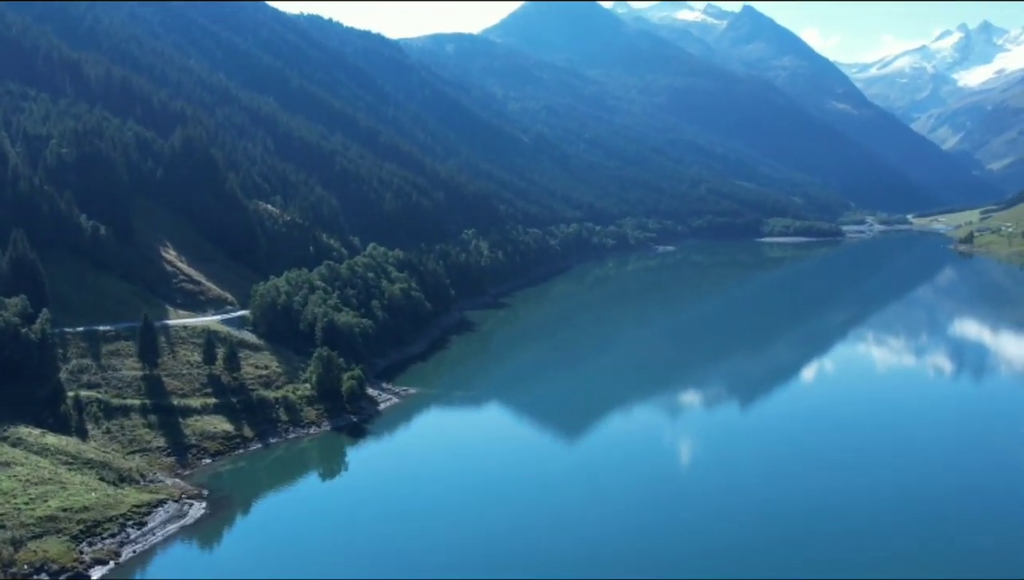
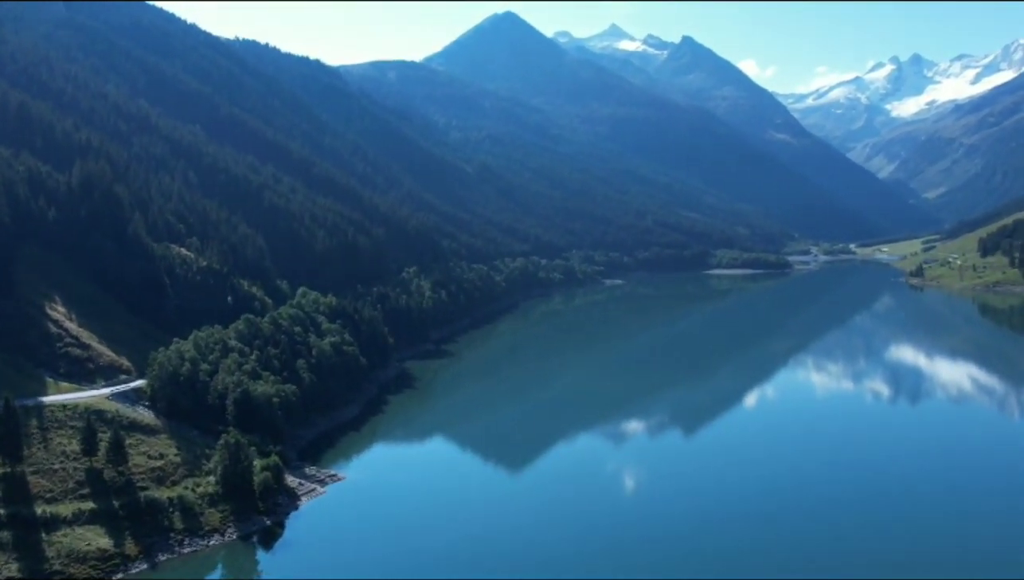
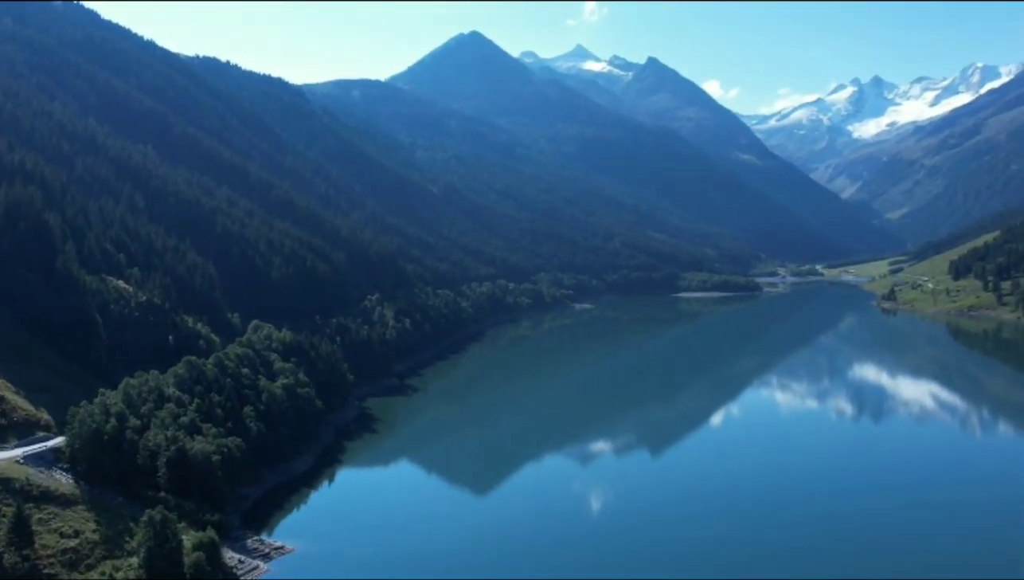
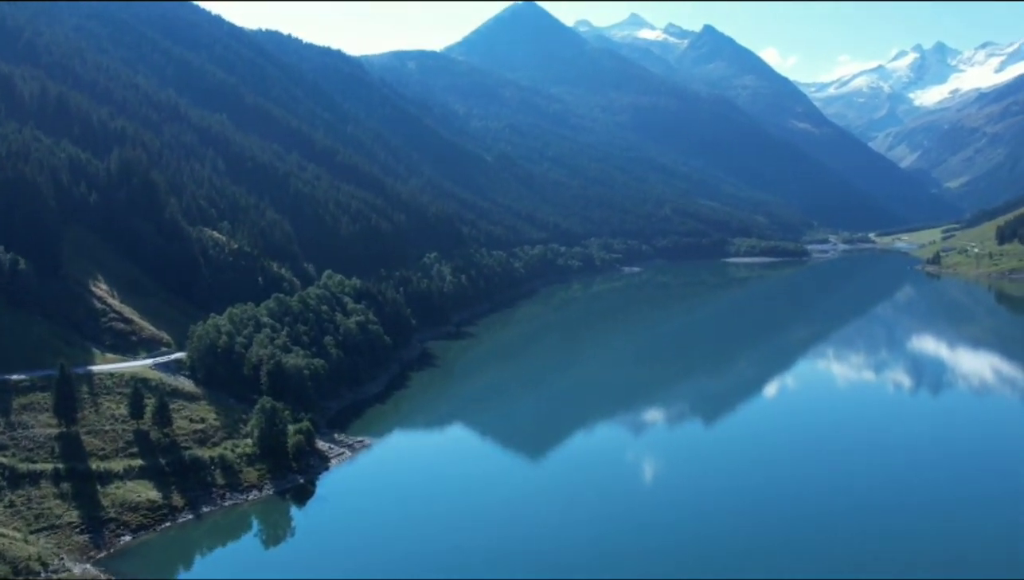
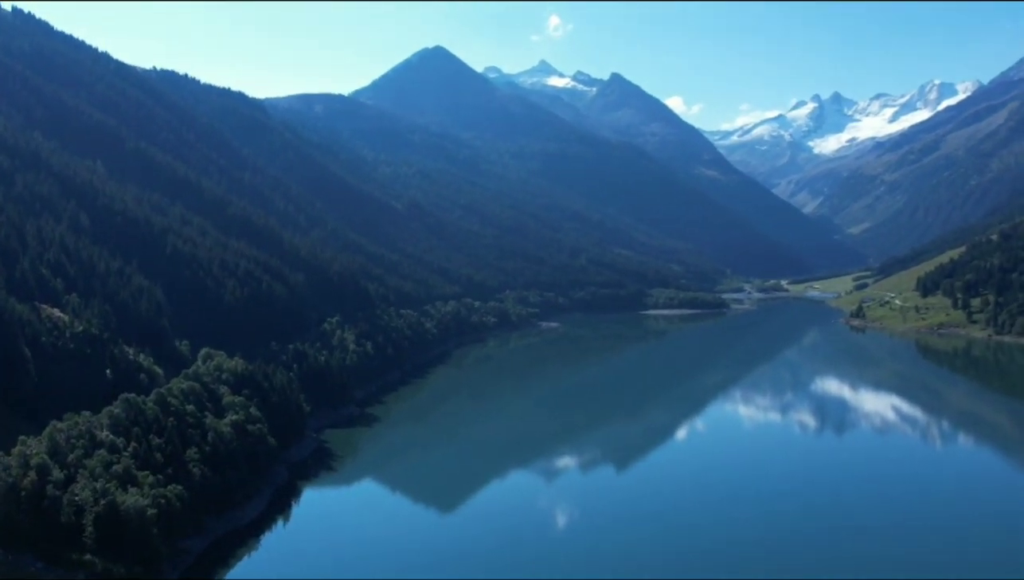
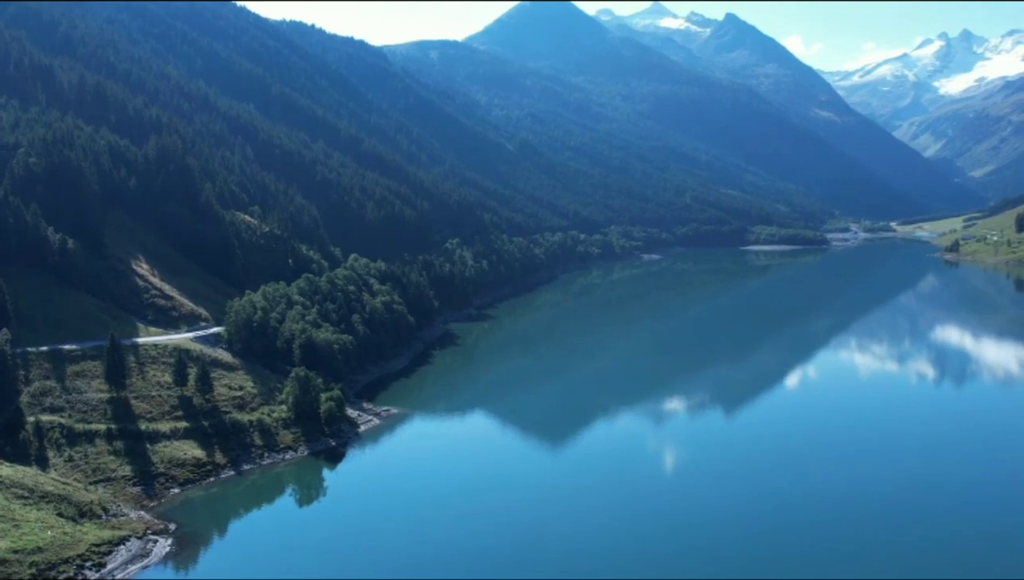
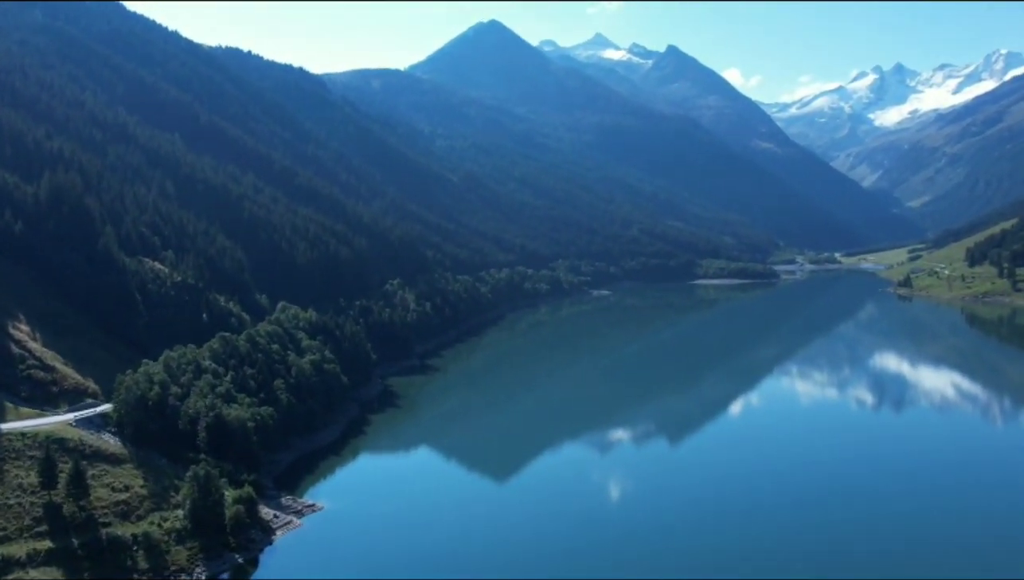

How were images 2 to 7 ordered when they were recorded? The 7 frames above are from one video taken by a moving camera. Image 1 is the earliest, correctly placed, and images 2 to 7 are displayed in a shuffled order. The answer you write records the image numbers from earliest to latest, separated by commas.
6, 4, 2, 7, 3, 5
